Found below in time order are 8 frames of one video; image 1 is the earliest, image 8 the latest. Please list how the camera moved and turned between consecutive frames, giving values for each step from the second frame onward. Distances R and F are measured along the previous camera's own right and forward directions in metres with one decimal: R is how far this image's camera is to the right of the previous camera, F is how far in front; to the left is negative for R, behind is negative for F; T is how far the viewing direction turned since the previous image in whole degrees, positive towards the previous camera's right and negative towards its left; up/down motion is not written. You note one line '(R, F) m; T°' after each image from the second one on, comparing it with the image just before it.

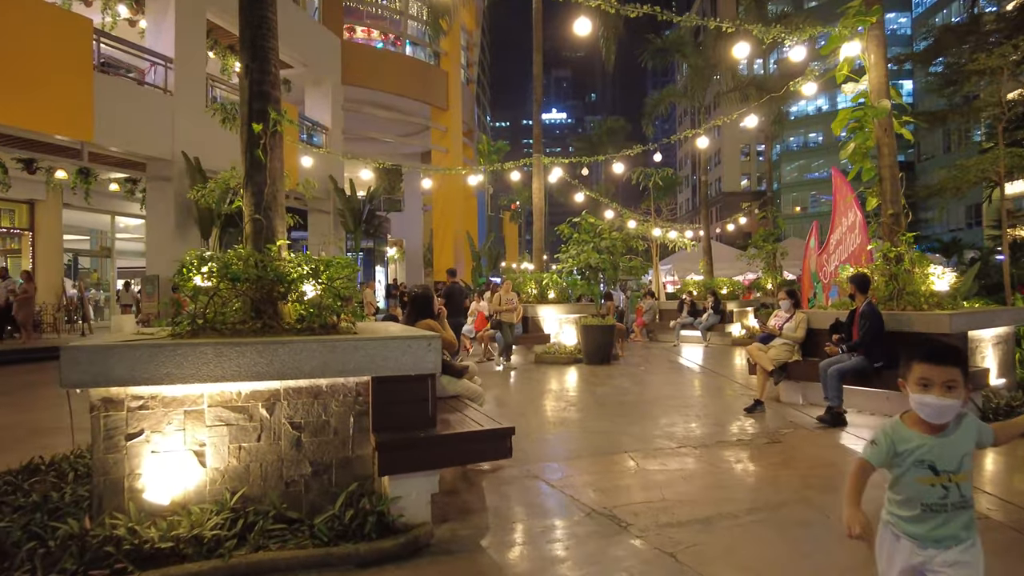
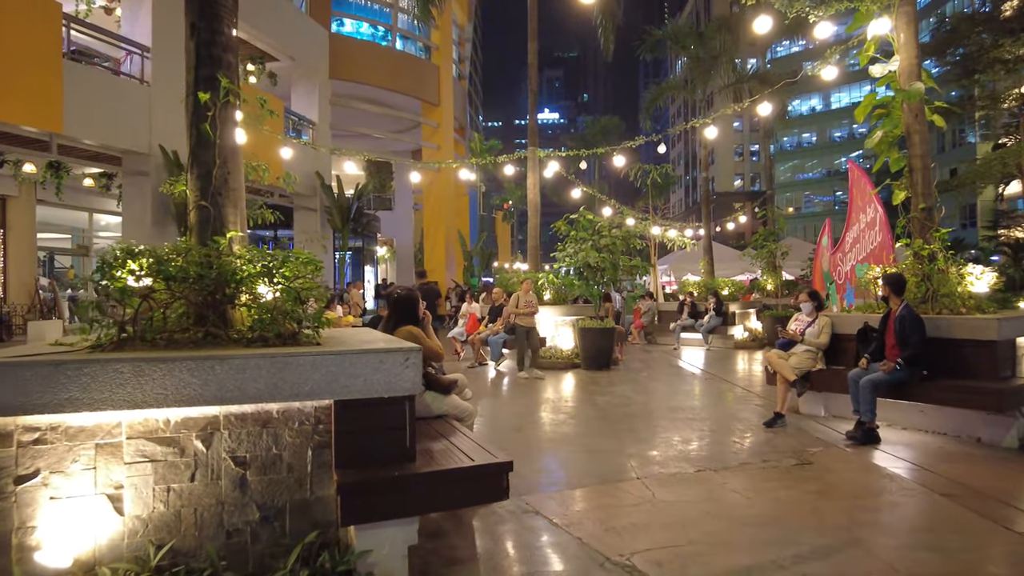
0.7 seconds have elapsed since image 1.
(0.0, +0.8) m; +1°
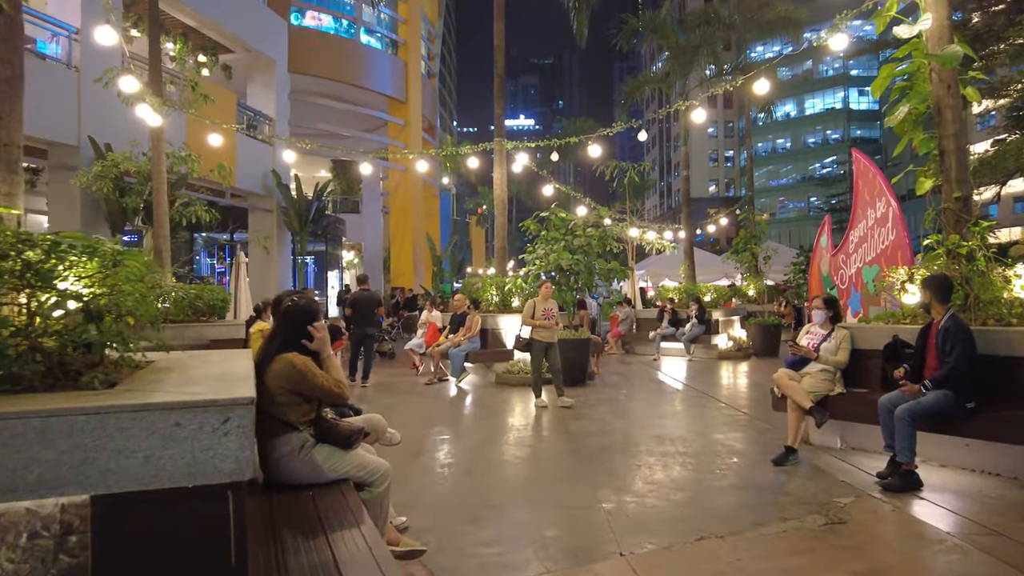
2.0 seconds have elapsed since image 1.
(+0.2, +1.5) m; +2°
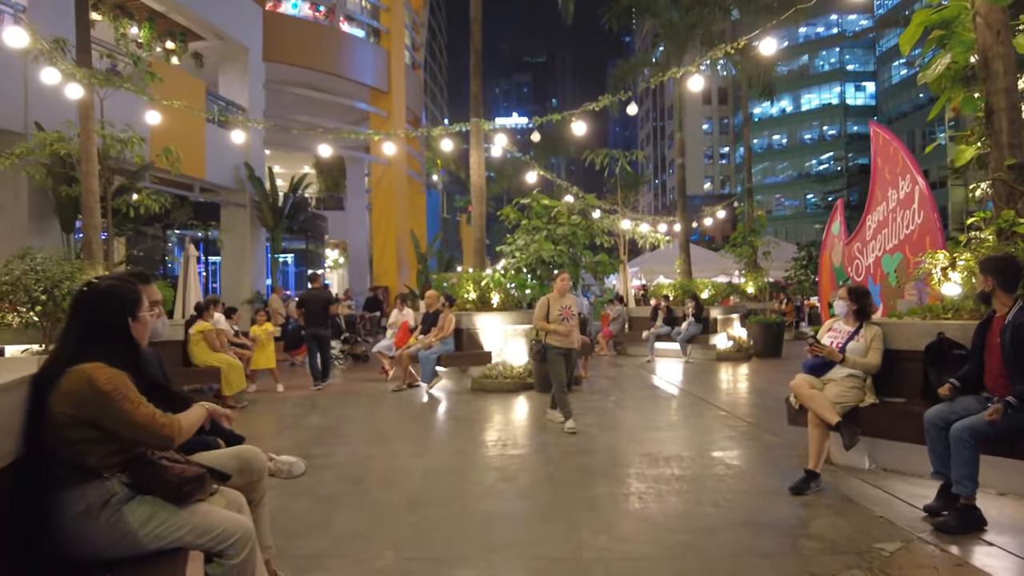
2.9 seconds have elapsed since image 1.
(+0.3, +1.2) m; +1°
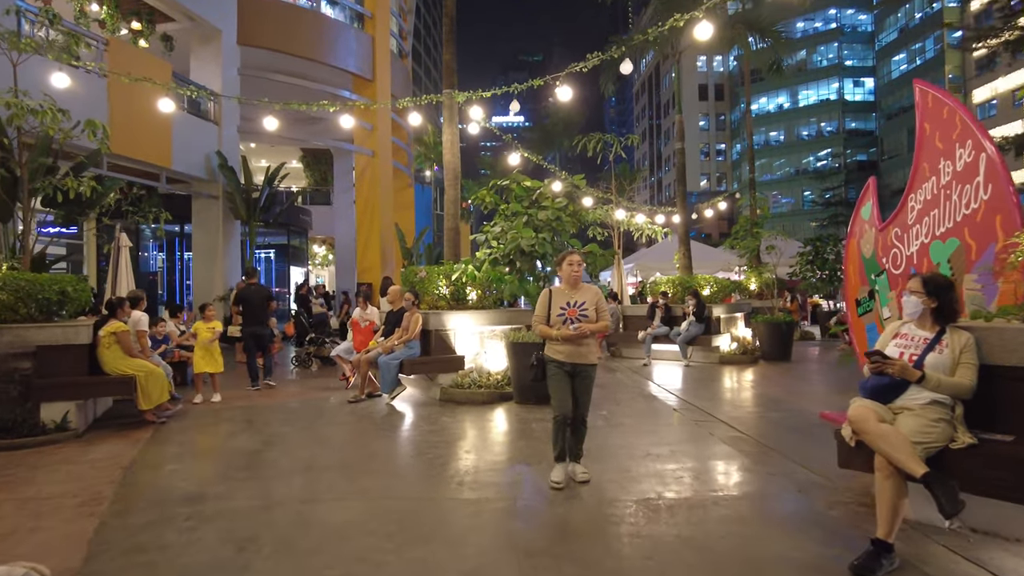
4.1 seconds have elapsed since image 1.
(+0.3, +1.5) m; 0°
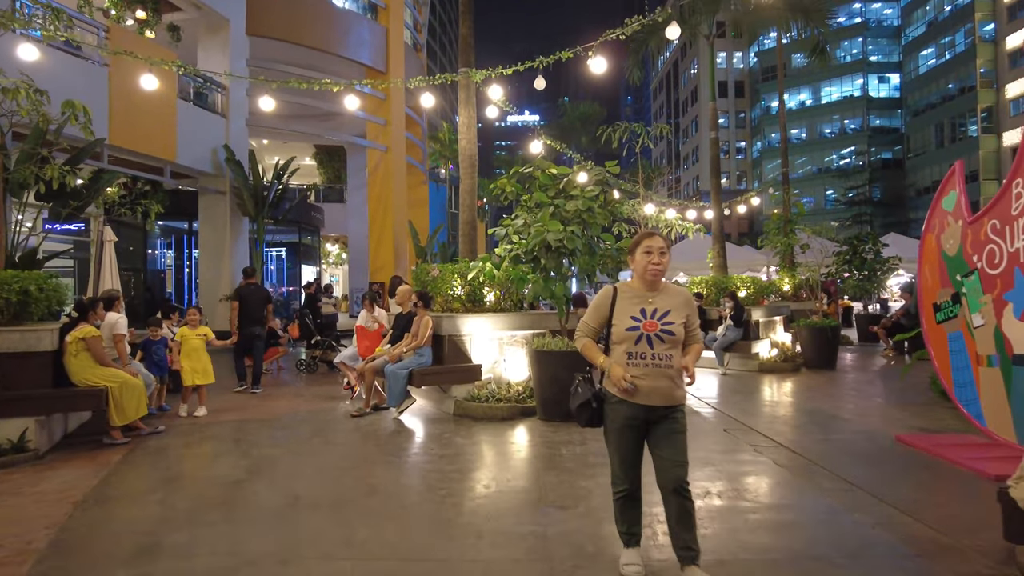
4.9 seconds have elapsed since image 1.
(-0.1, +1.1) m; -1°
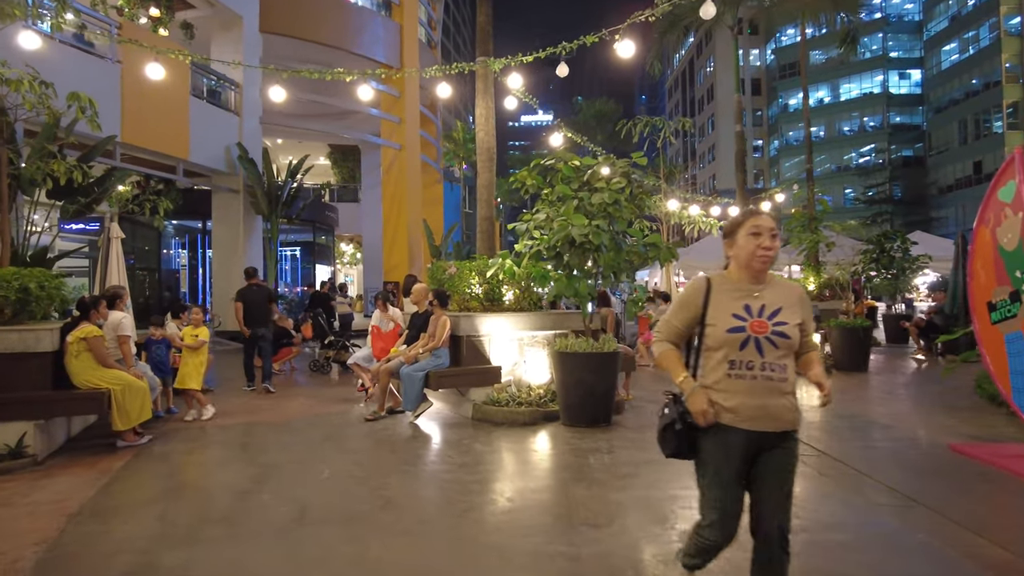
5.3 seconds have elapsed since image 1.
(-0.1, +0.4) m; -1°
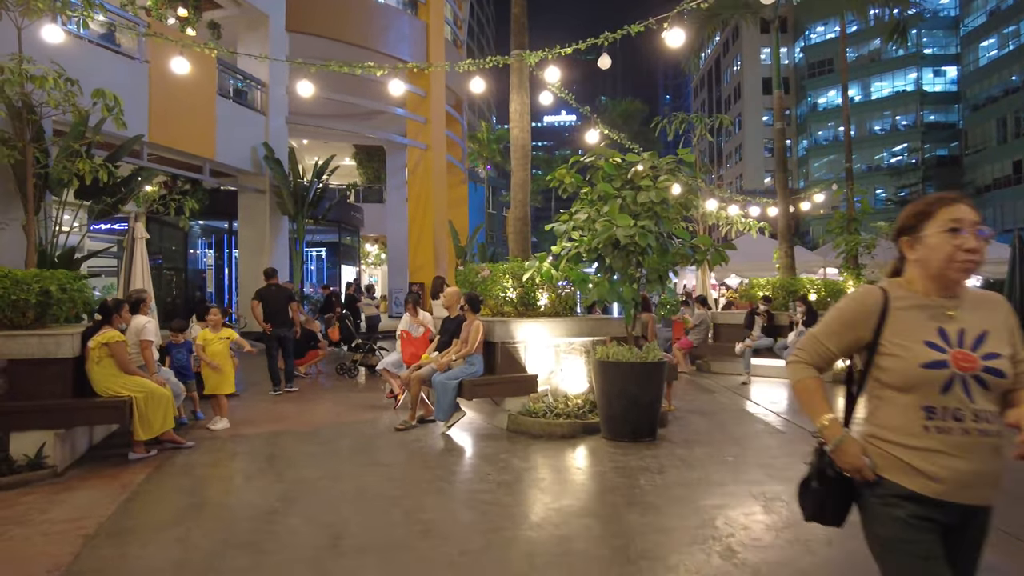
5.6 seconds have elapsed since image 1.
(-0.2, +0.4) m; -2°
